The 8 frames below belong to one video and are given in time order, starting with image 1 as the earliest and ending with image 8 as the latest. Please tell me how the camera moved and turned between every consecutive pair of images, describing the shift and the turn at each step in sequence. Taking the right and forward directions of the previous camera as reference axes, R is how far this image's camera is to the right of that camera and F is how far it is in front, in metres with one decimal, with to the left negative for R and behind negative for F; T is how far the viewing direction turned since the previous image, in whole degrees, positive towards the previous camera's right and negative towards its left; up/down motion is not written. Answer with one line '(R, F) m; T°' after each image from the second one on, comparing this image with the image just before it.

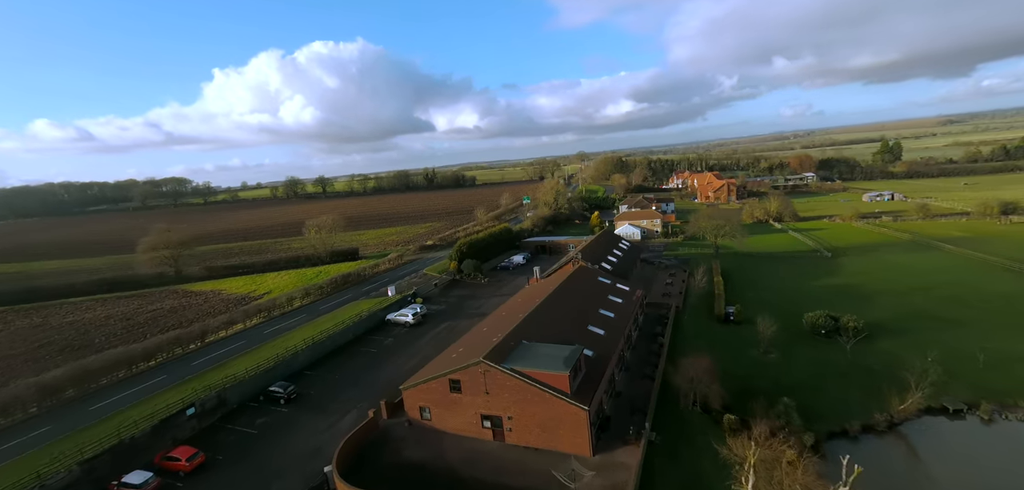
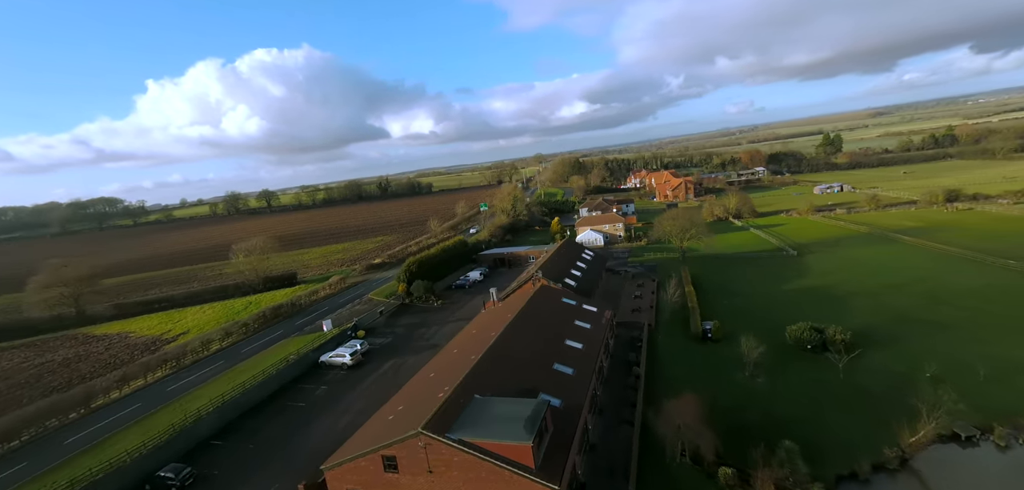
(+0.7, +3.8) m; +5°
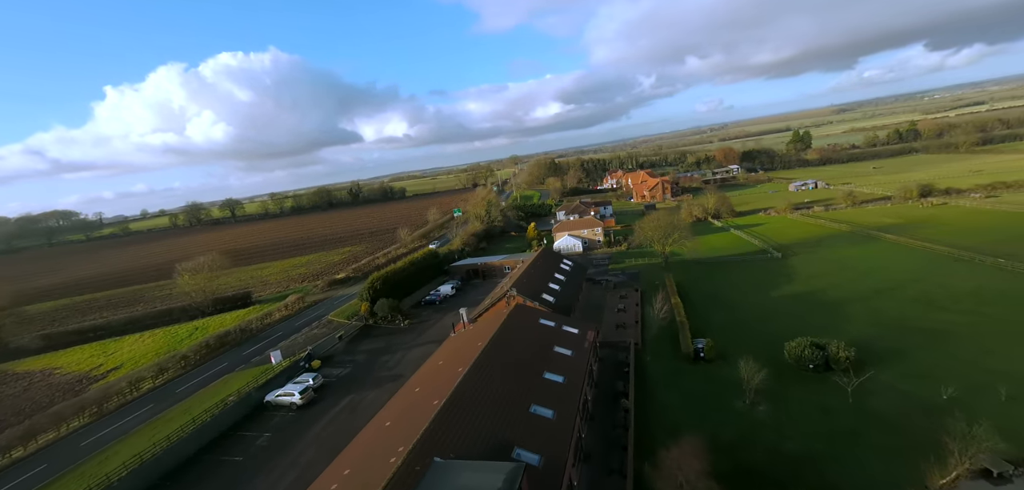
(+0.5, +3.0) m; +3°
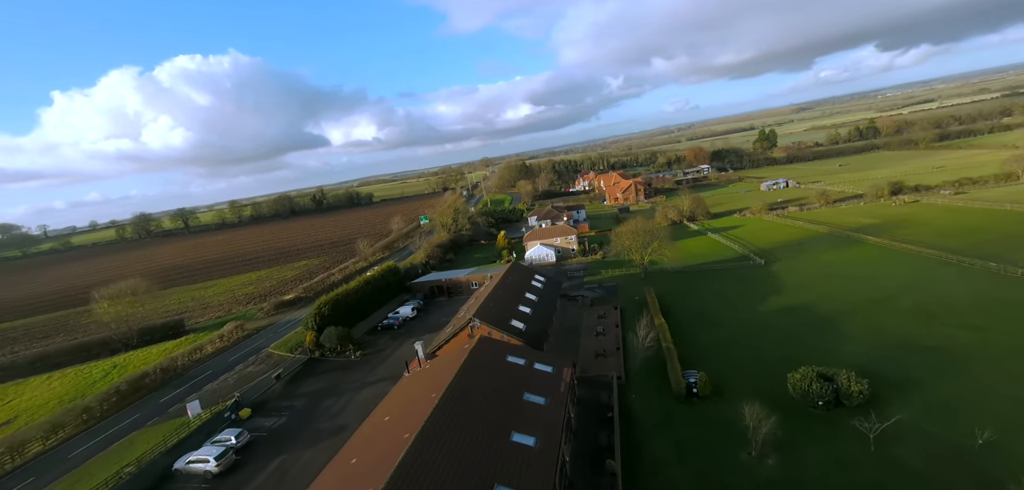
(+0.6, +3.8) m; +3°
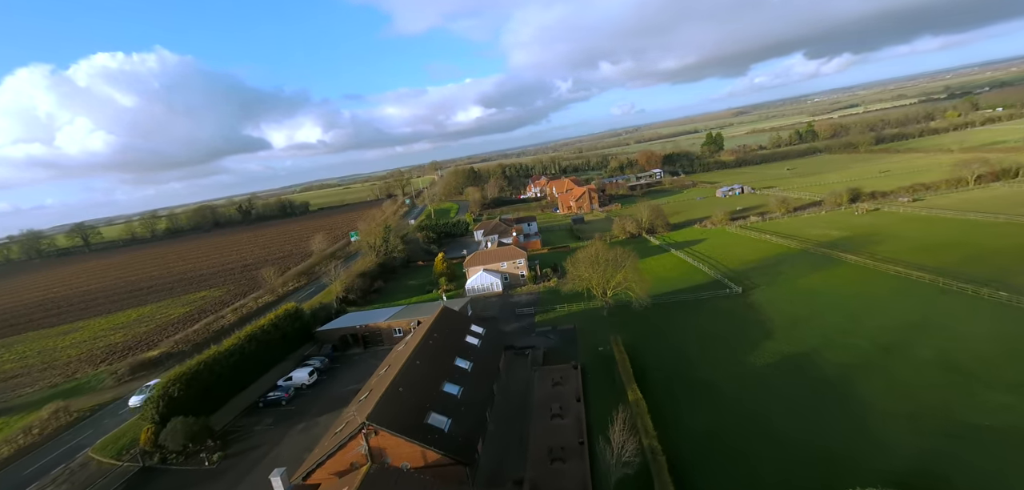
(+1.5, +8.0) m; +5°
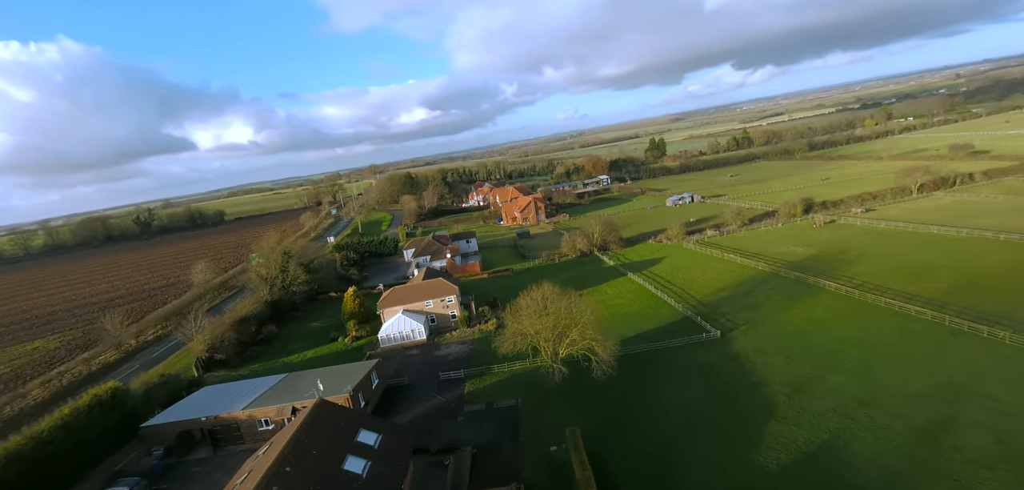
(+1.5, +8.6) m; +6°
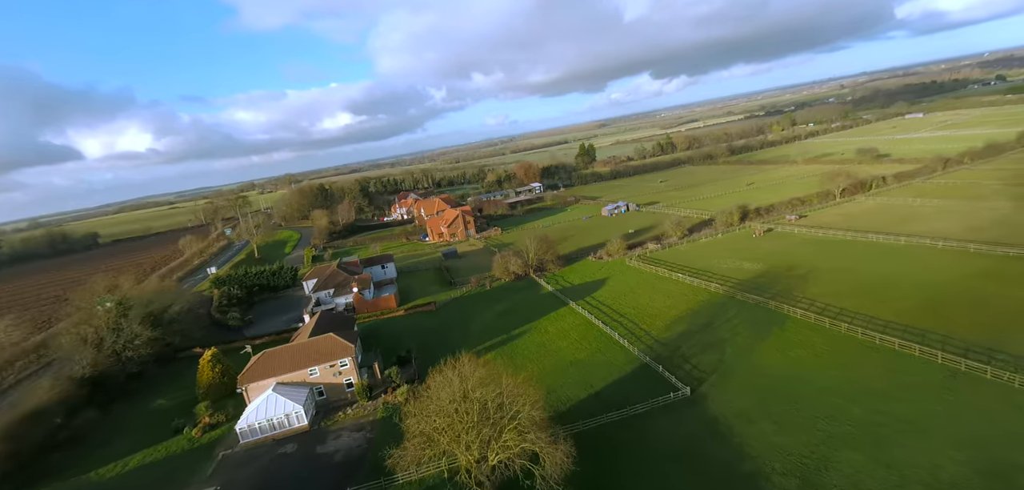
(+1.2, +7.7) m; +8°
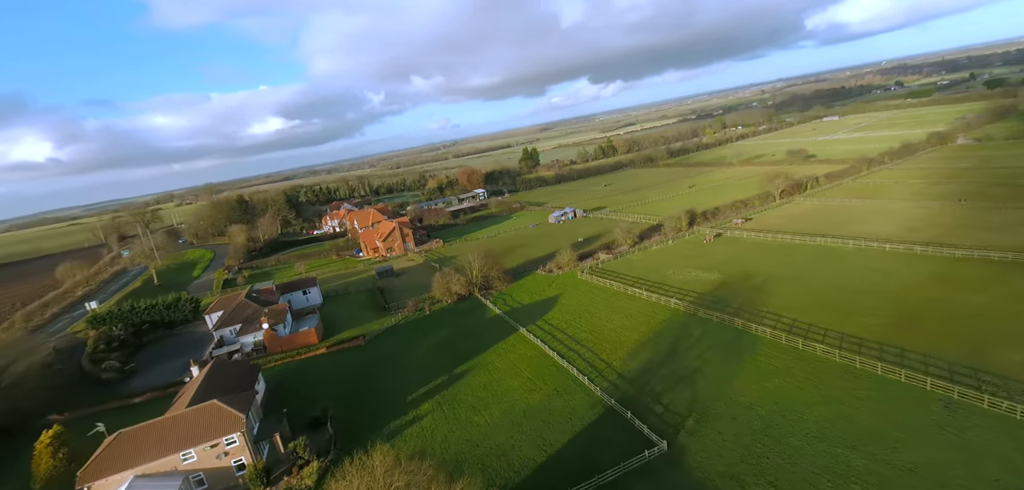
(+0.5, +4.9) m; +6°
